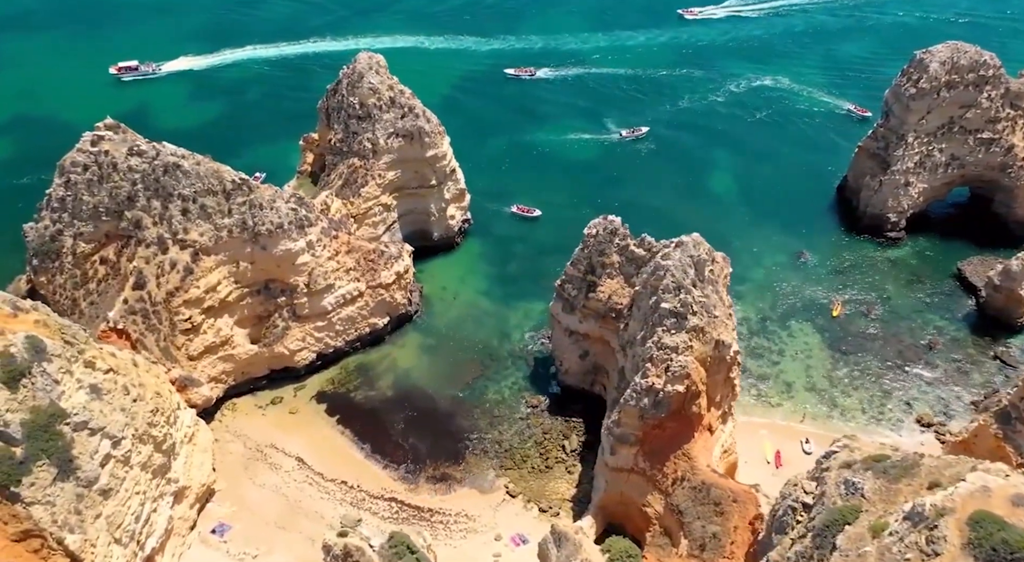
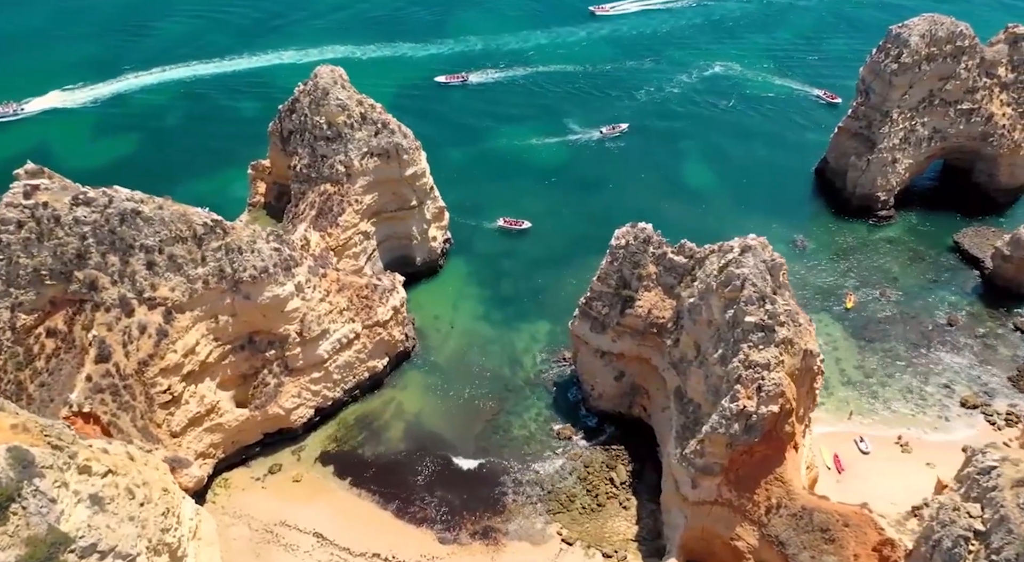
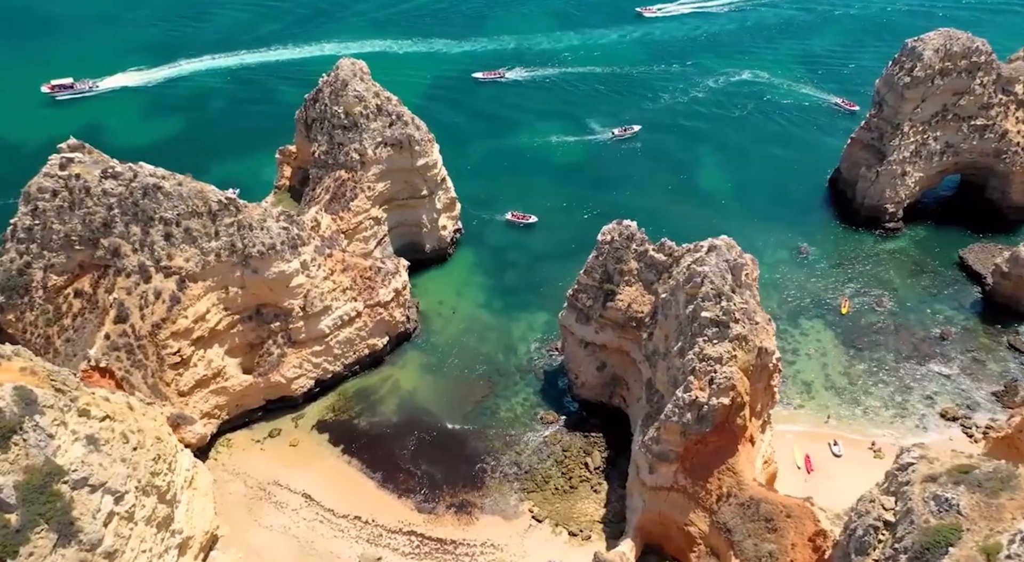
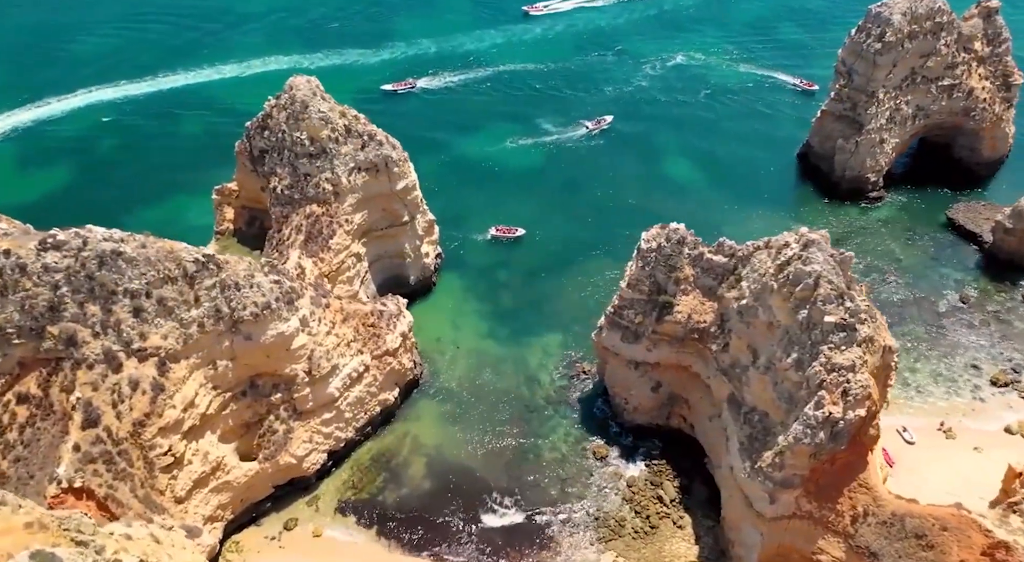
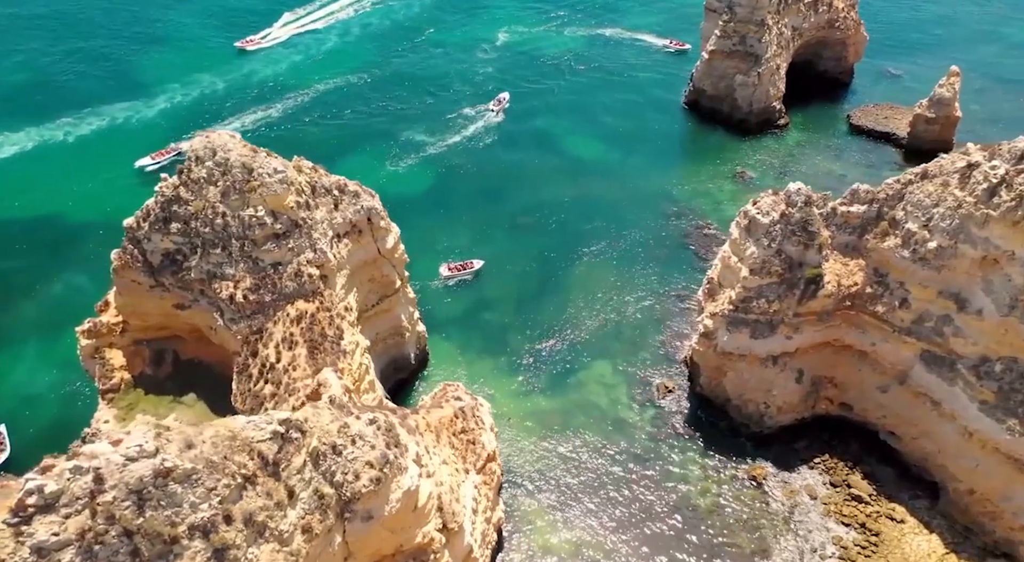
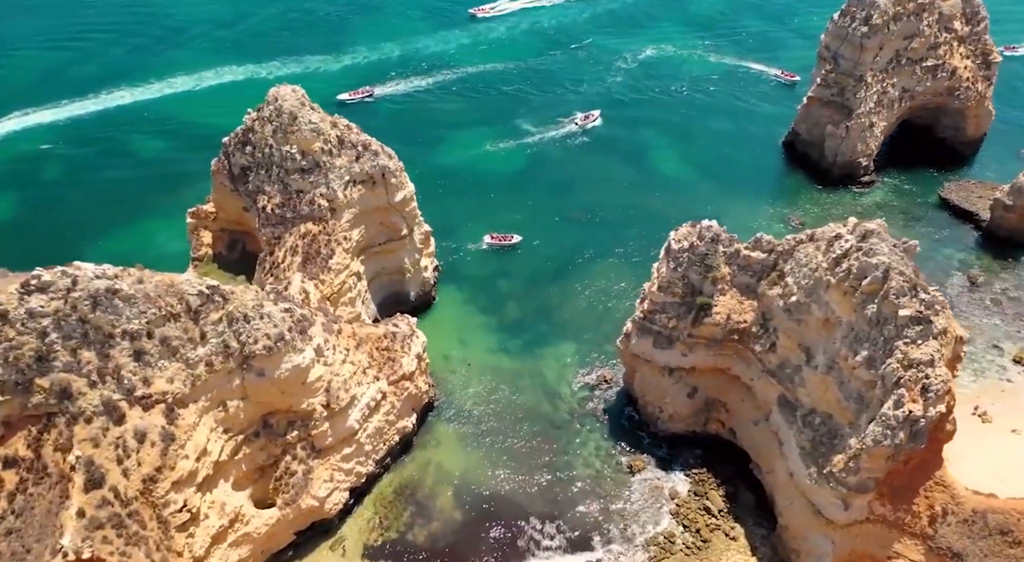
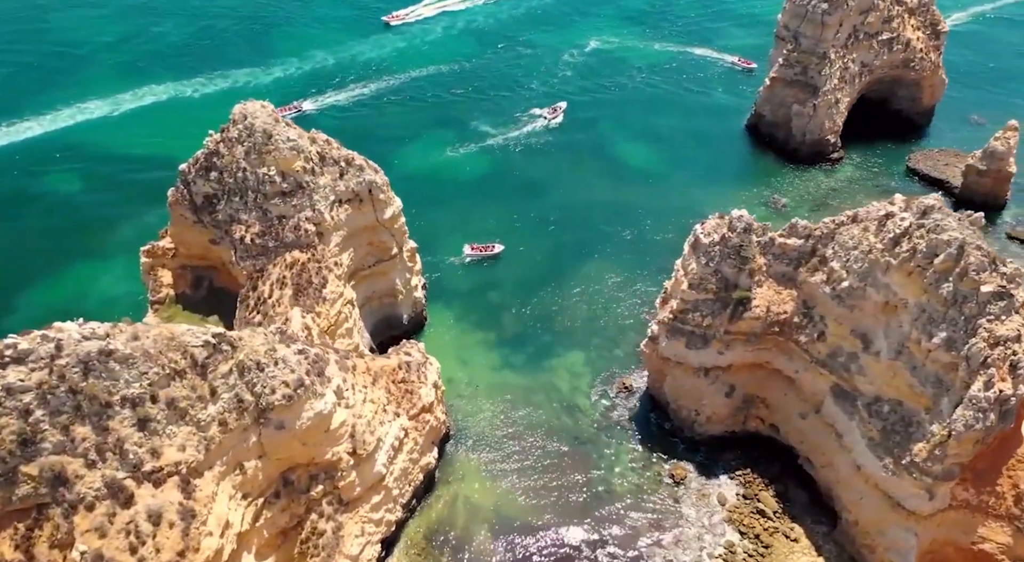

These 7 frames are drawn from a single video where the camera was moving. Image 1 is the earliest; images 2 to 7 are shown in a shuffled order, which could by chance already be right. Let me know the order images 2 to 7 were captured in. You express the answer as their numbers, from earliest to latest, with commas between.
3, 2, 4, 6, 7, 5
